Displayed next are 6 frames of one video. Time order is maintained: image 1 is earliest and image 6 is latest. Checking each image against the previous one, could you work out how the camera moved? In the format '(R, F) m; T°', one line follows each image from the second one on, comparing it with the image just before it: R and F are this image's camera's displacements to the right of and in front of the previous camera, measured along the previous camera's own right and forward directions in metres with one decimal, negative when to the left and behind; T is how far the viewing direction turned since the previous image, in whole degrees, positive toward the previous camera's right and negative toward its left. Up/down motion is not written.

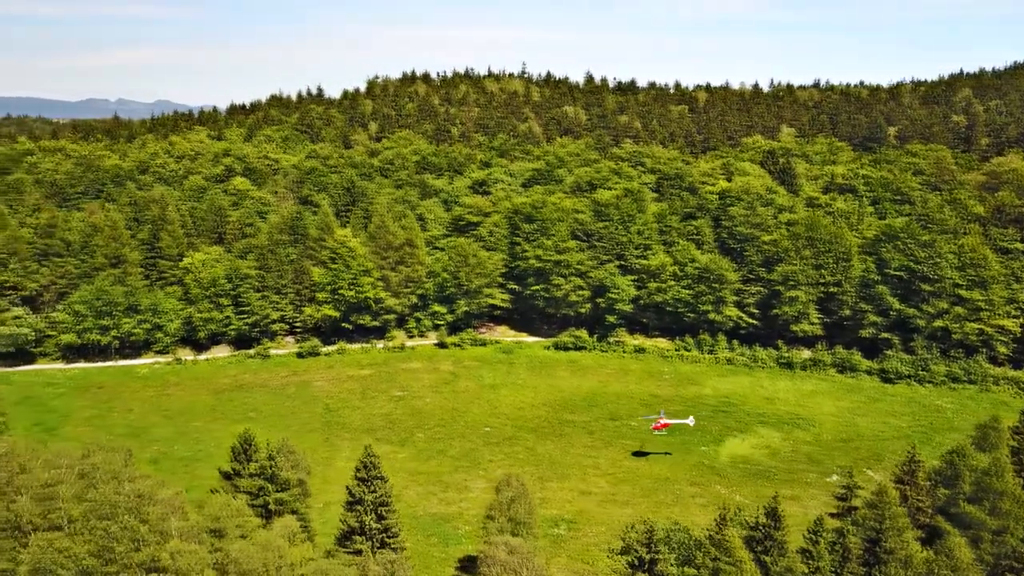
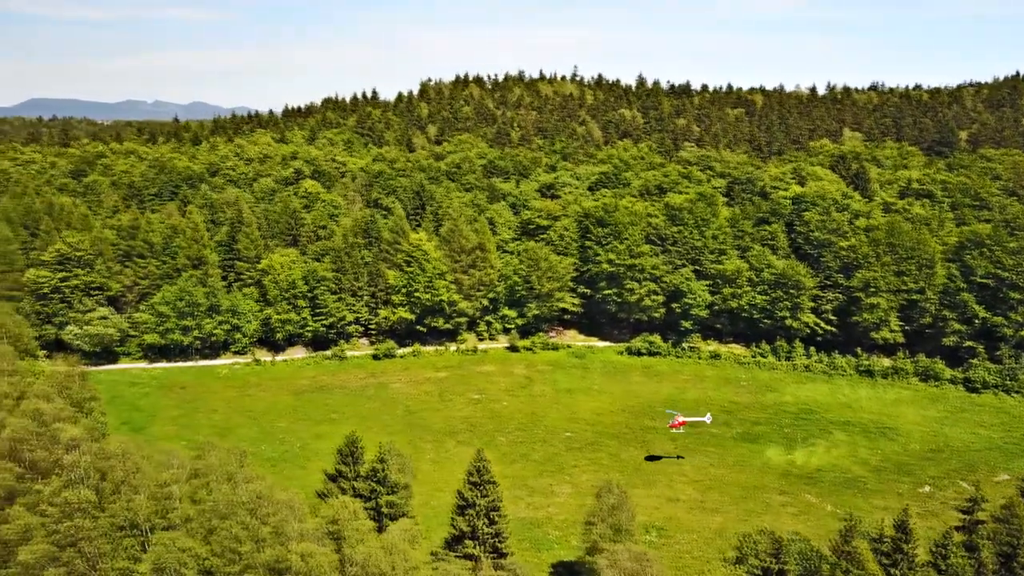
(-4.4, 0.0) m; -2°
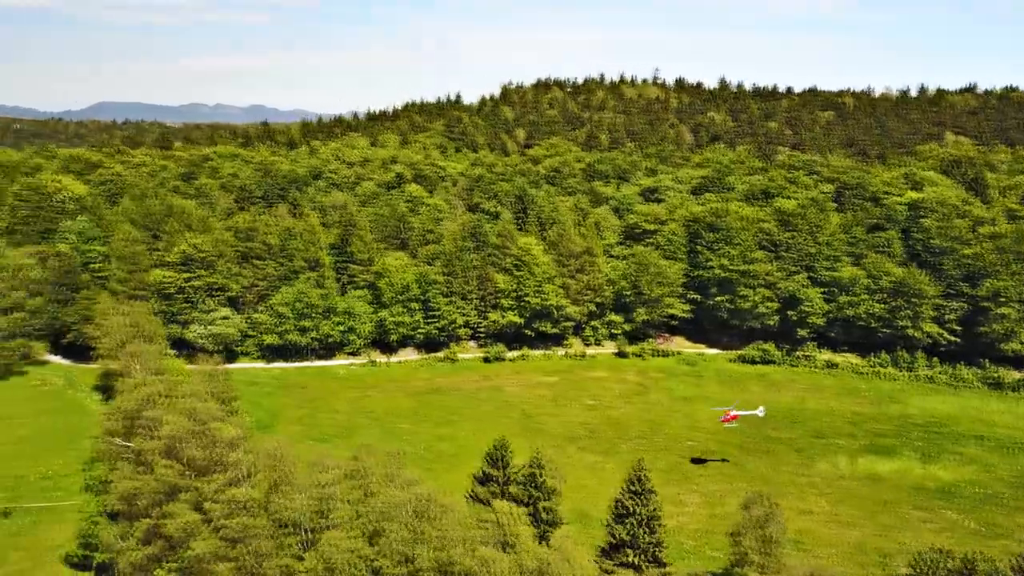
(-5.8, 0.0) m; -3°
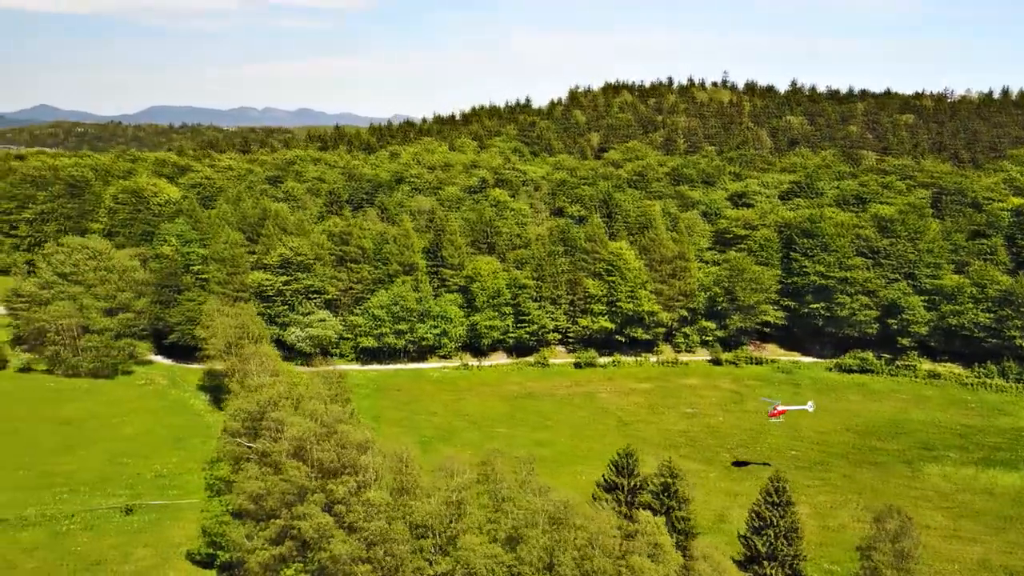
(-5.0, +0.1) m; -3°
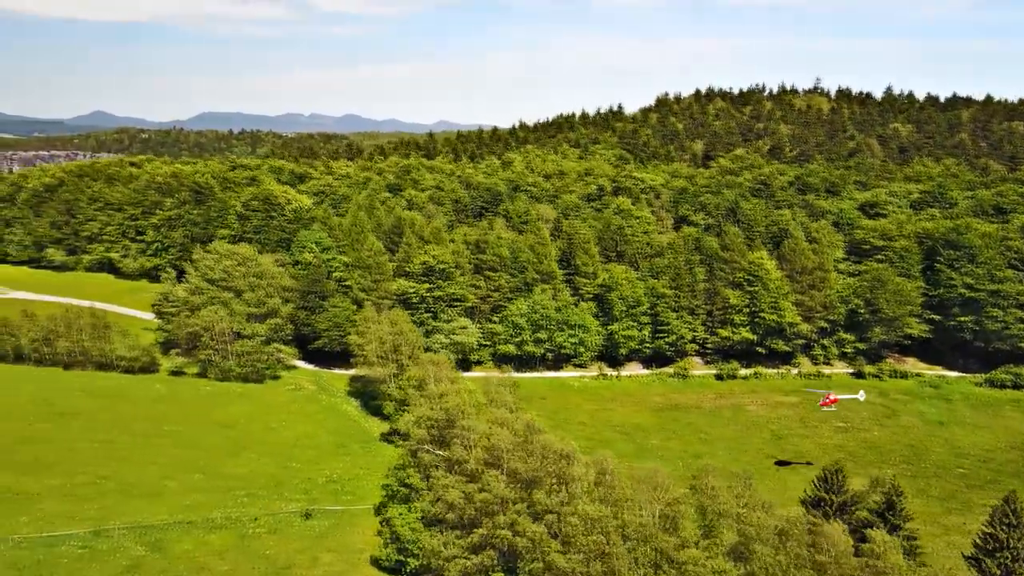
(-9.4, -0.1) m; -3°
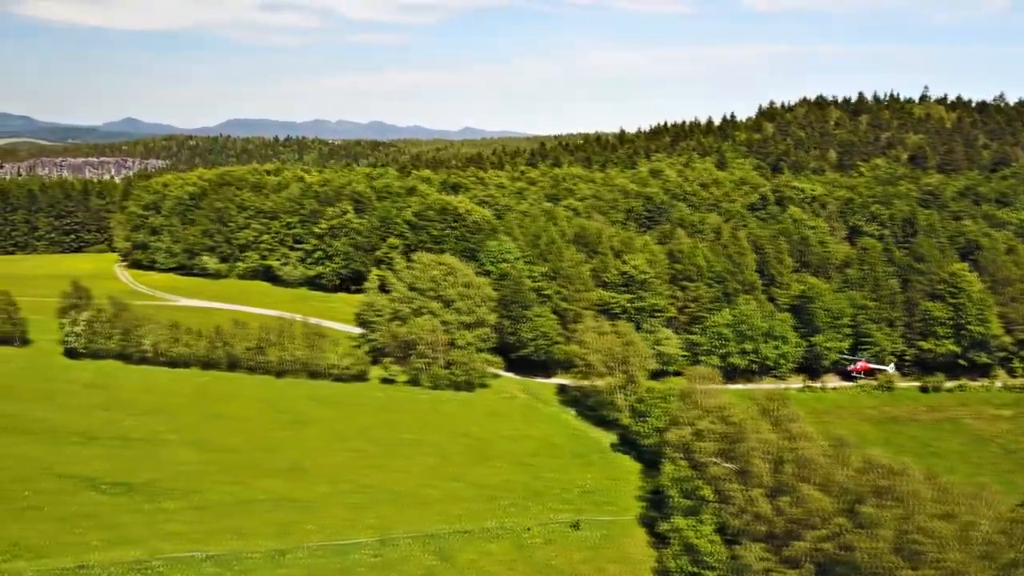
(-17.5, -0.6) m; -1°
